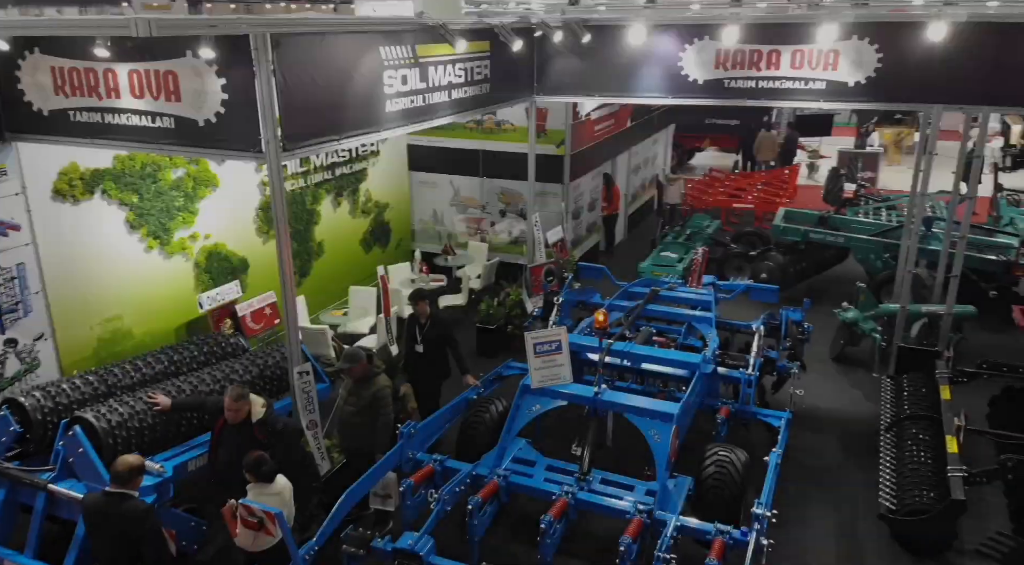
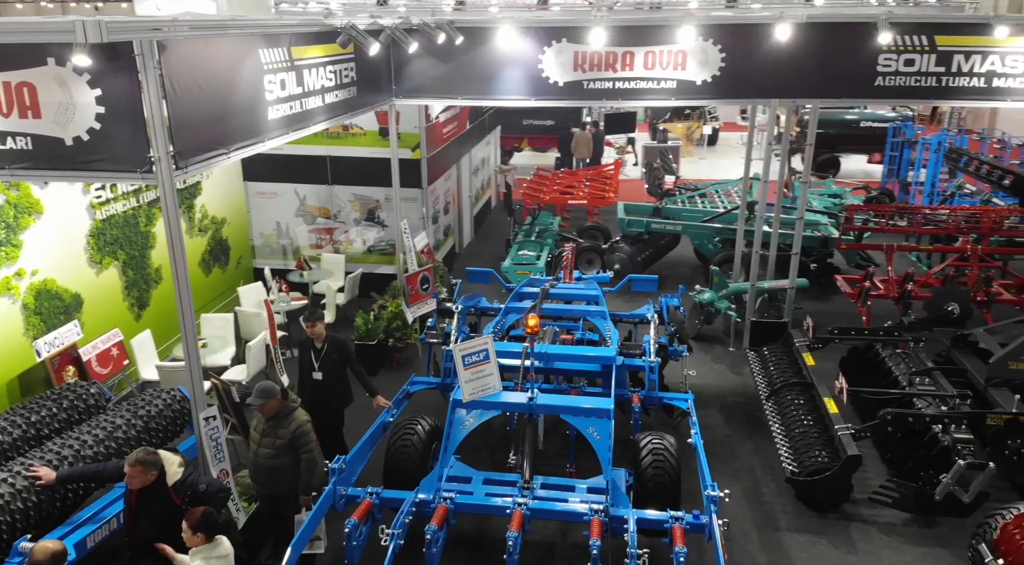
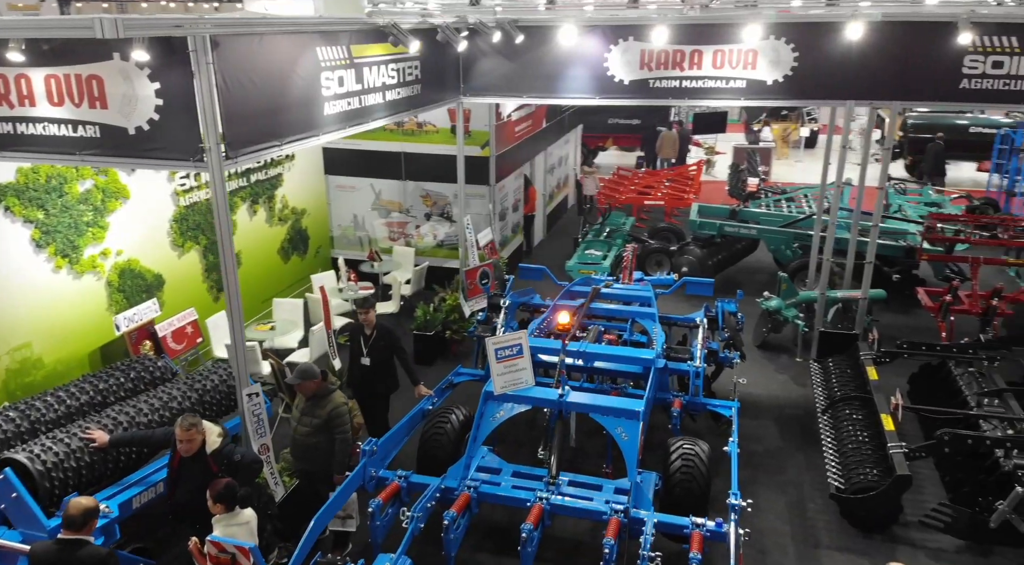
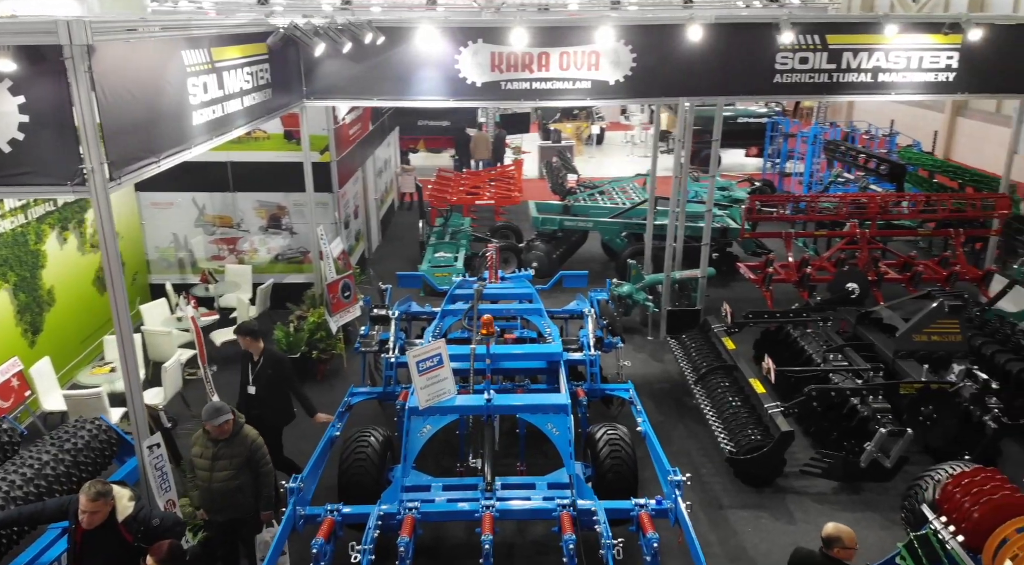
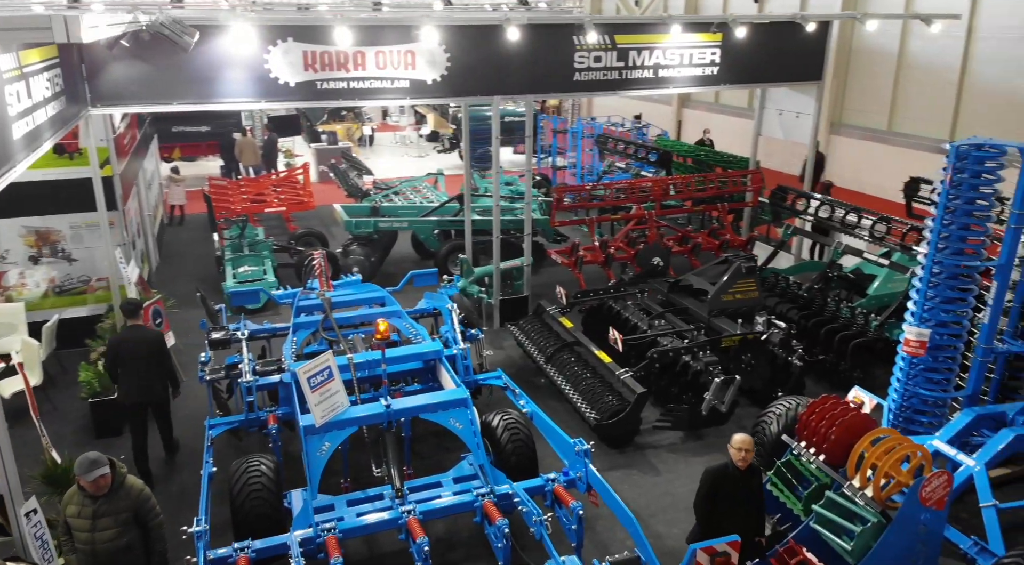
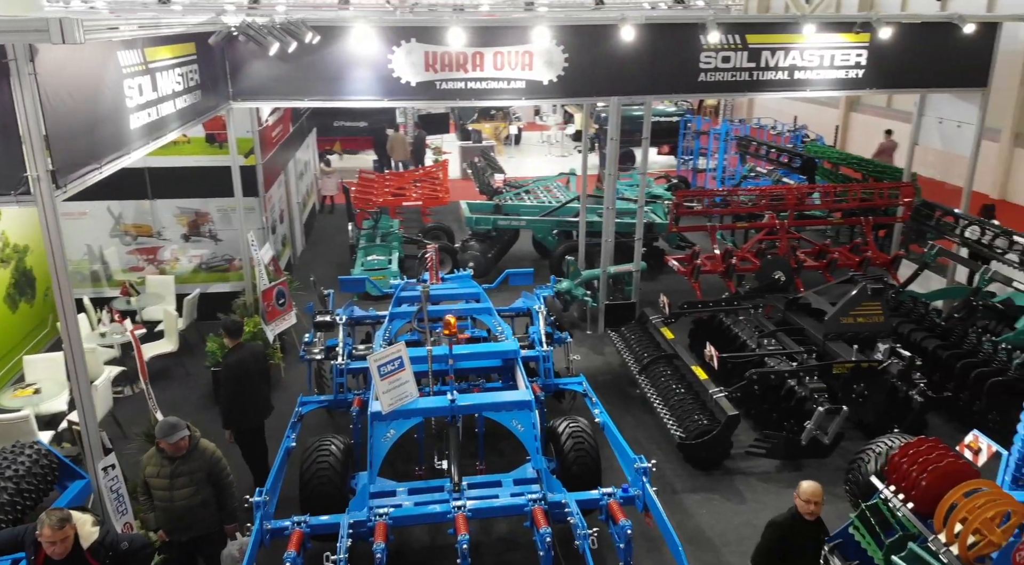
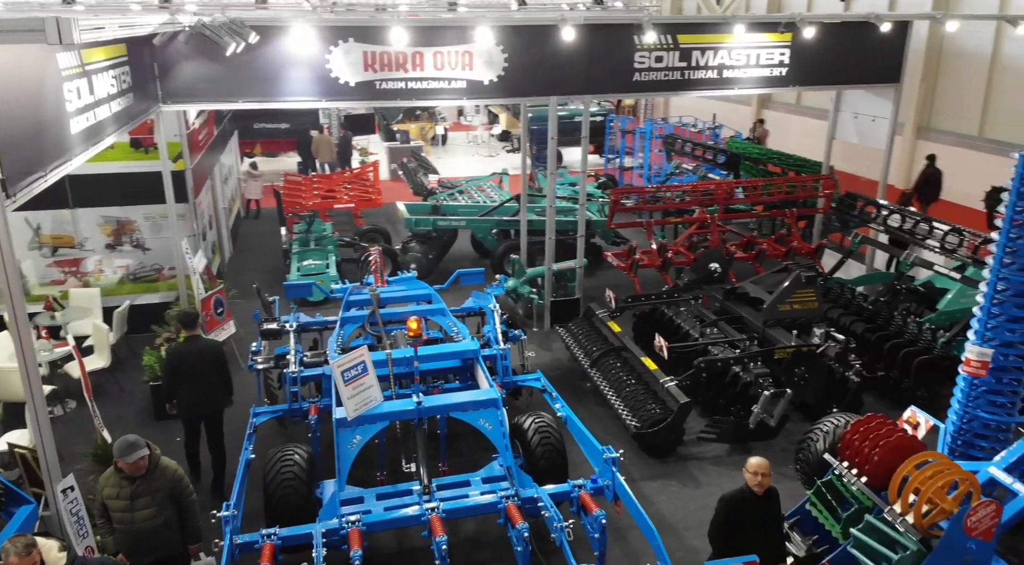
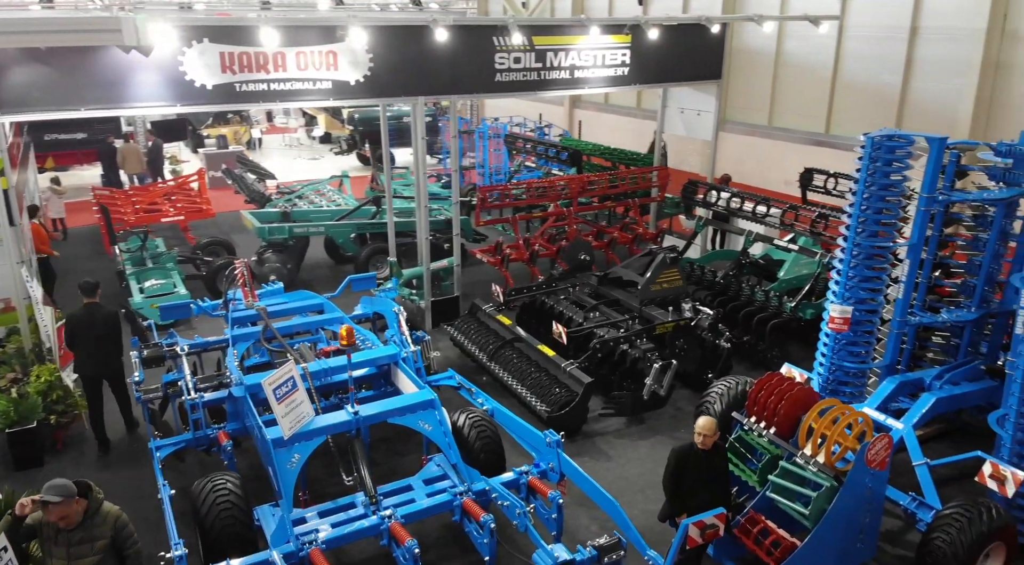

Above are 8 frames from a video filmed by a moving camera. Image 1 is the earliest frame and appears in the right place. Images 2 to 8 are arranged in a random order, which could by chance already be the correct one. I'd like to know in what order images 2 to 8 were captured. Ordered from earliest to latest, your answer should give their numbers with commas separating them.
3, 2, 4, 6, 7, 5, 8
